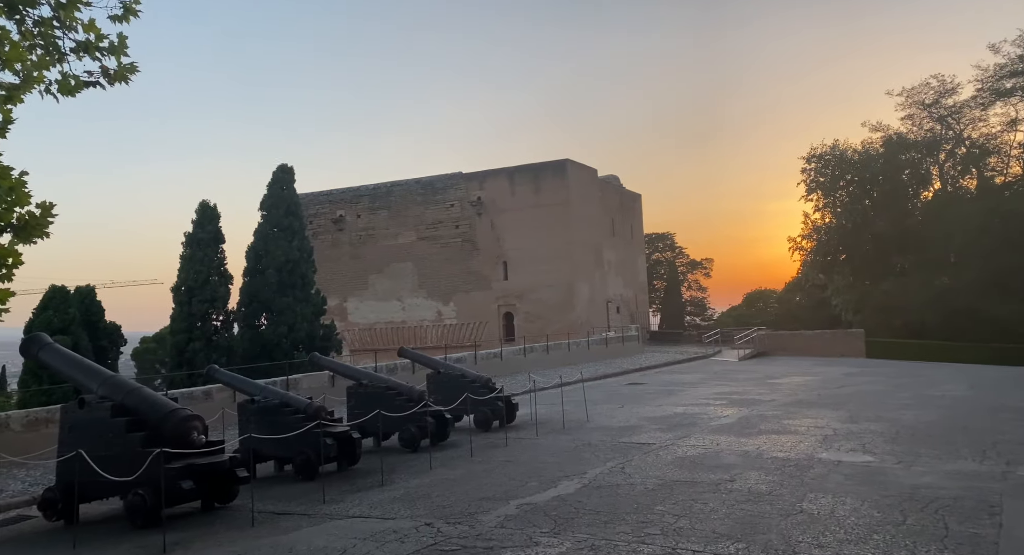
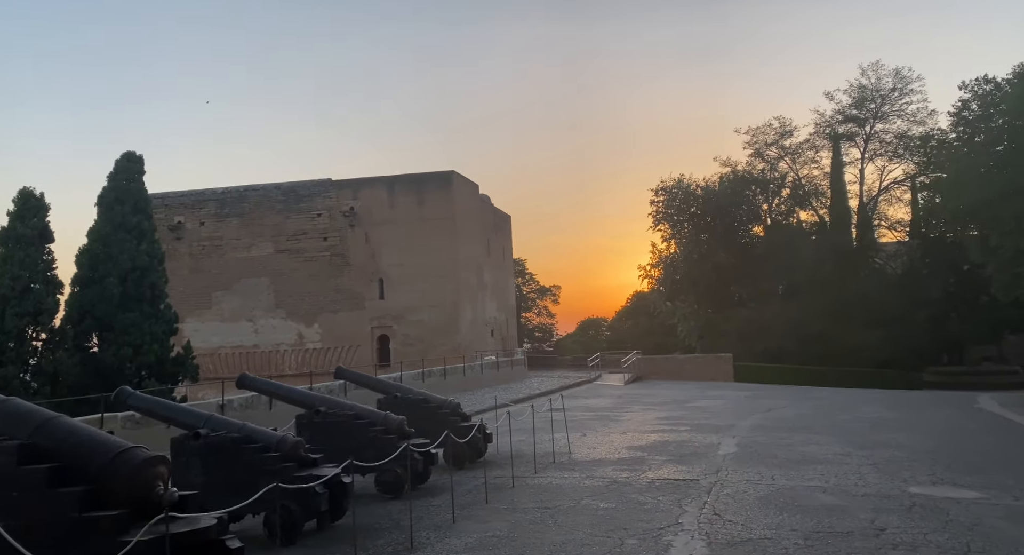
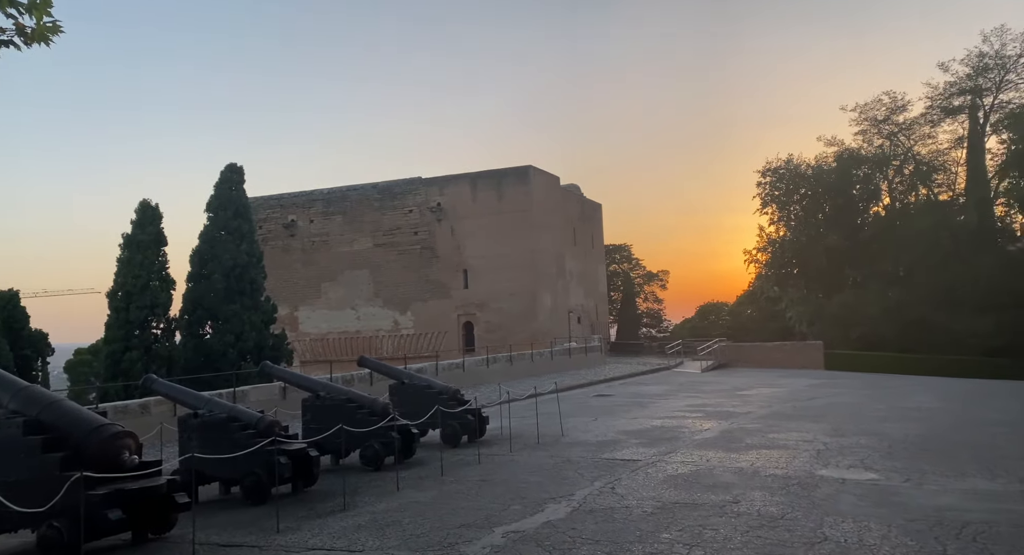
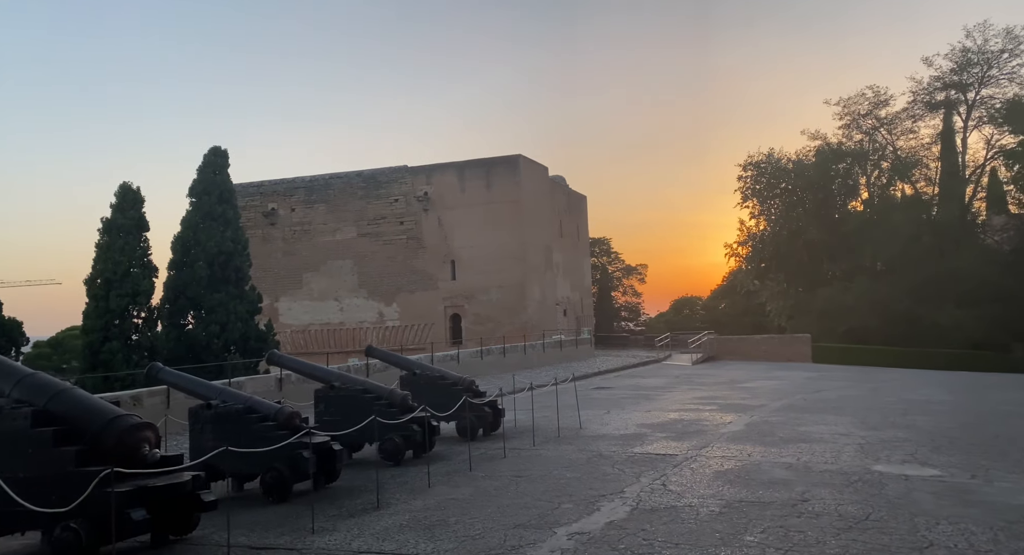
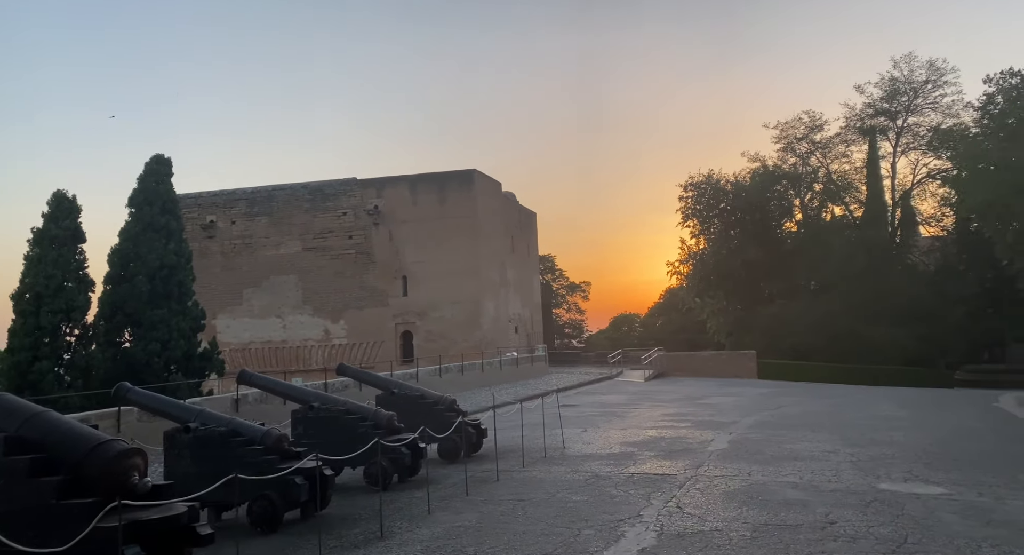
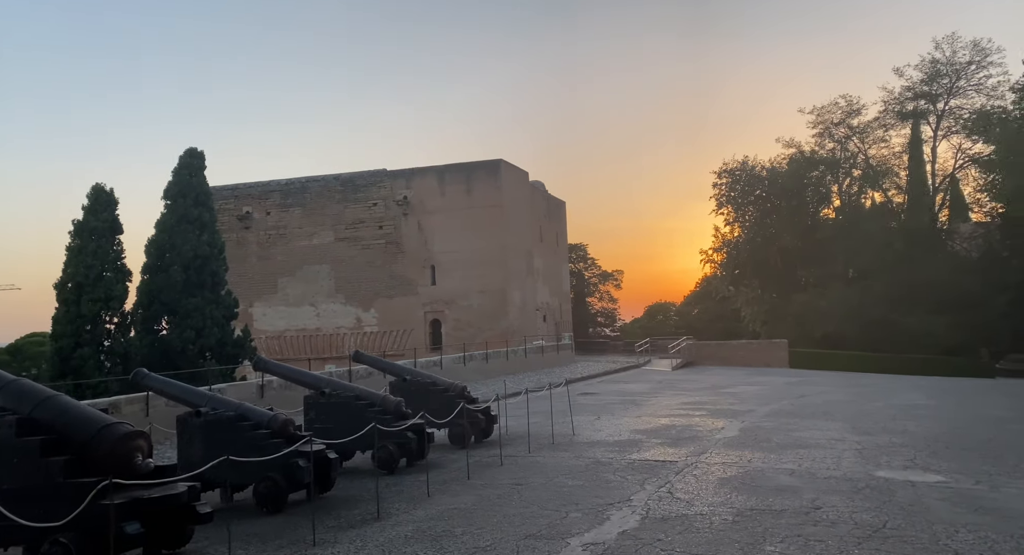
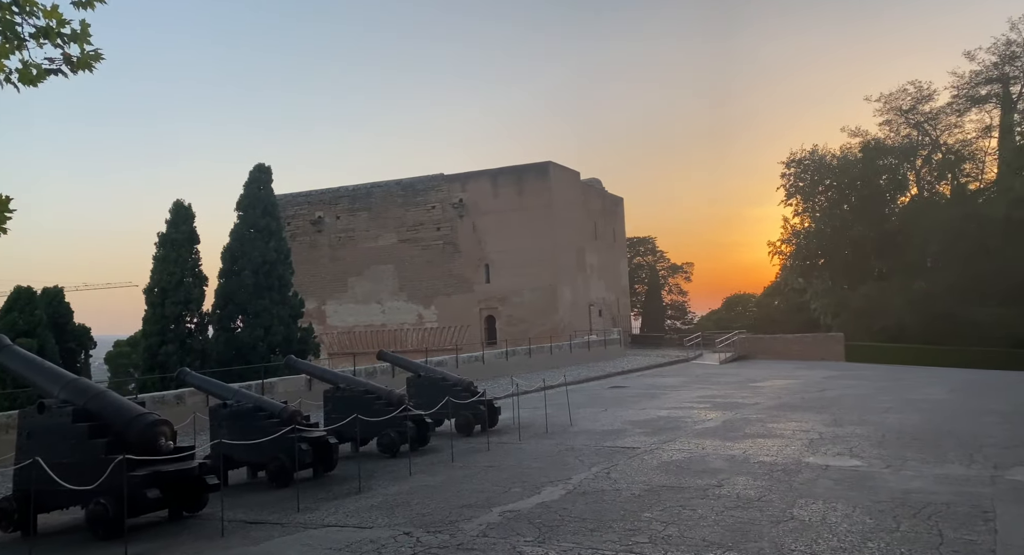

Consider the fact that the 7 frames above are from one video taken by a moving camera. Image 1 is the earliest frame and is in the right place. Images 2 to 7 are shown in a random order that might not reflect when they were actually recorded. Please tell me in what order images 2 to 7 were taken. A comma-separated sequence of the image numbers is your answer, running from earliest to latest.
7, 3, 4, 6, 5, 2
